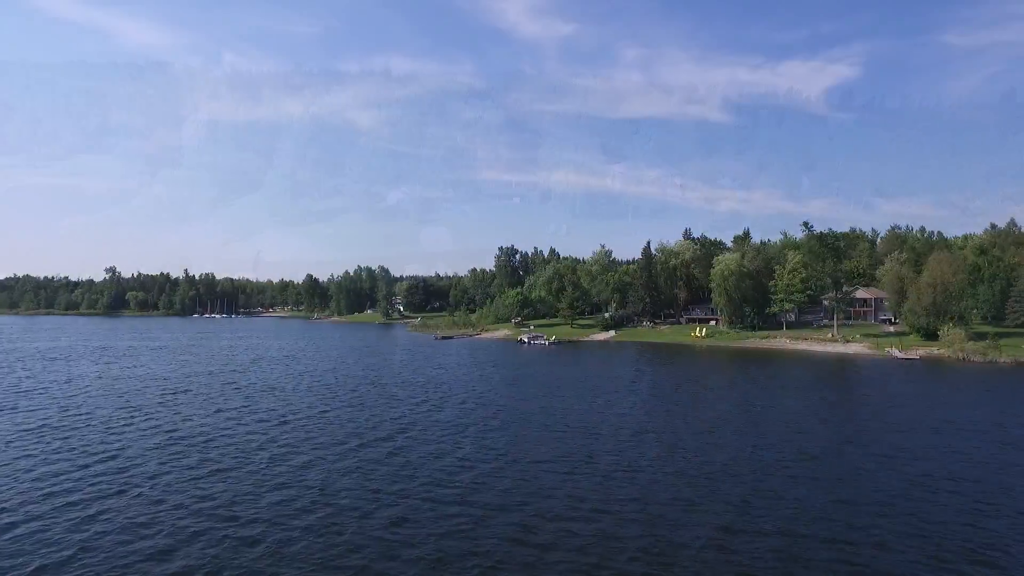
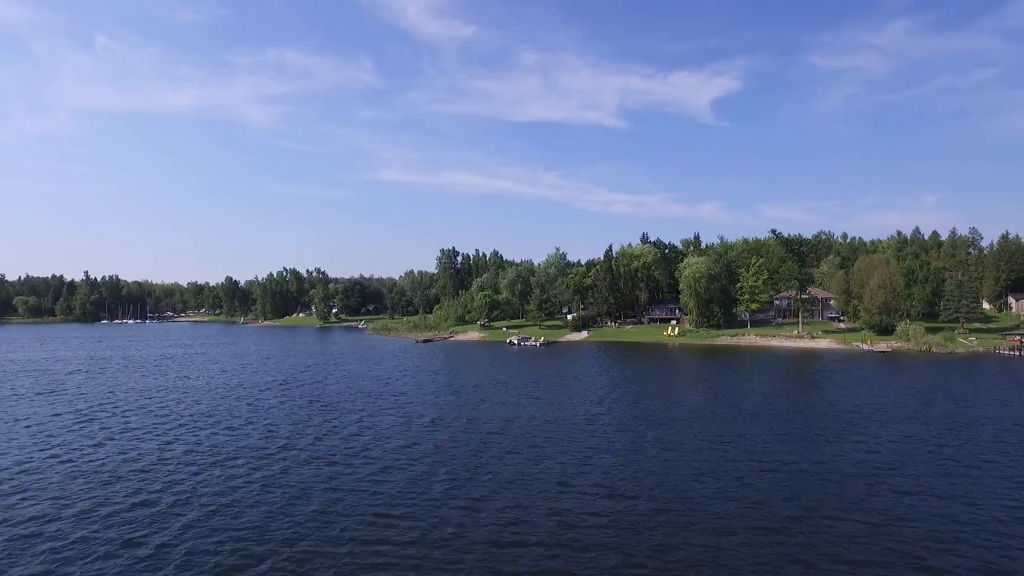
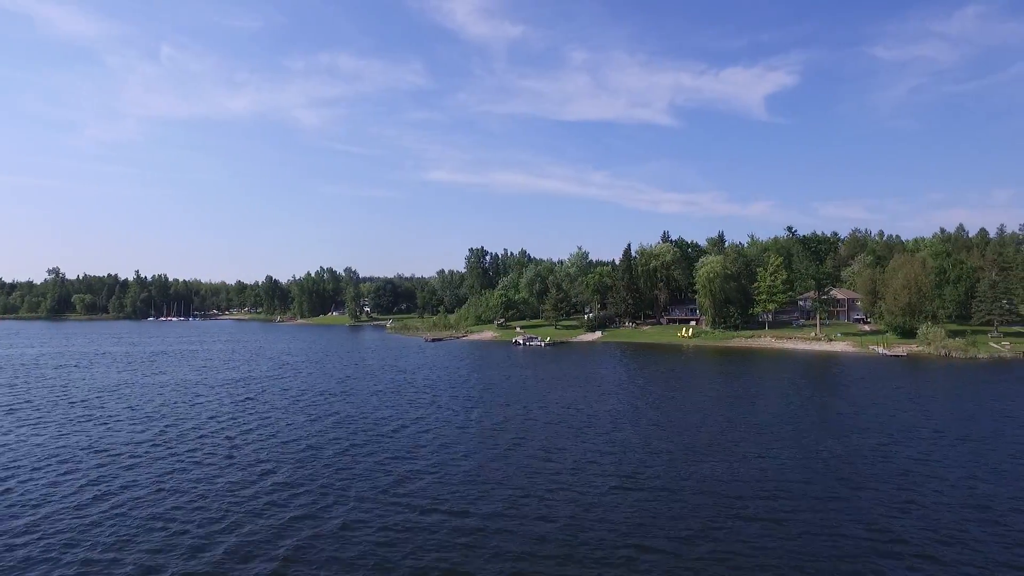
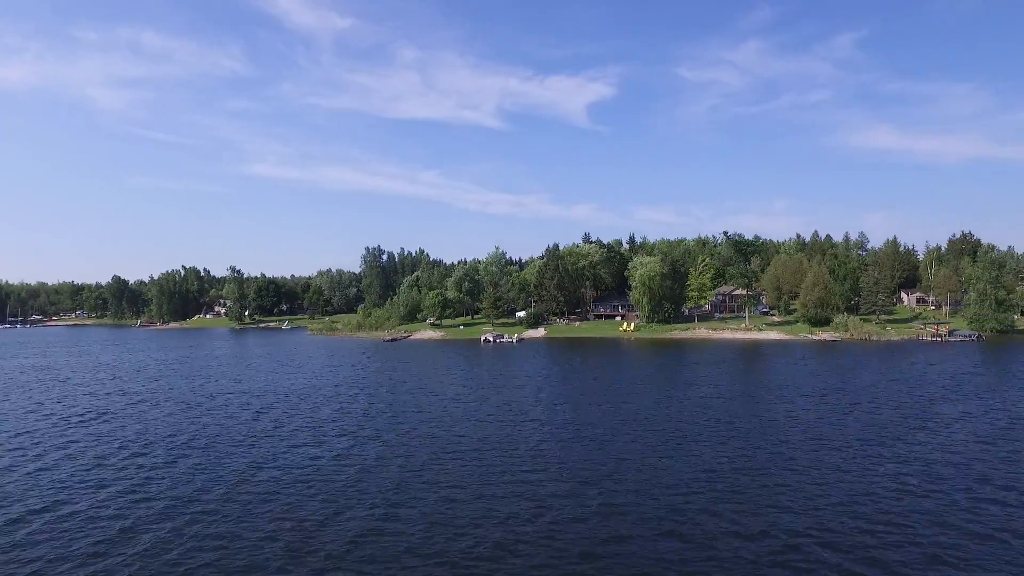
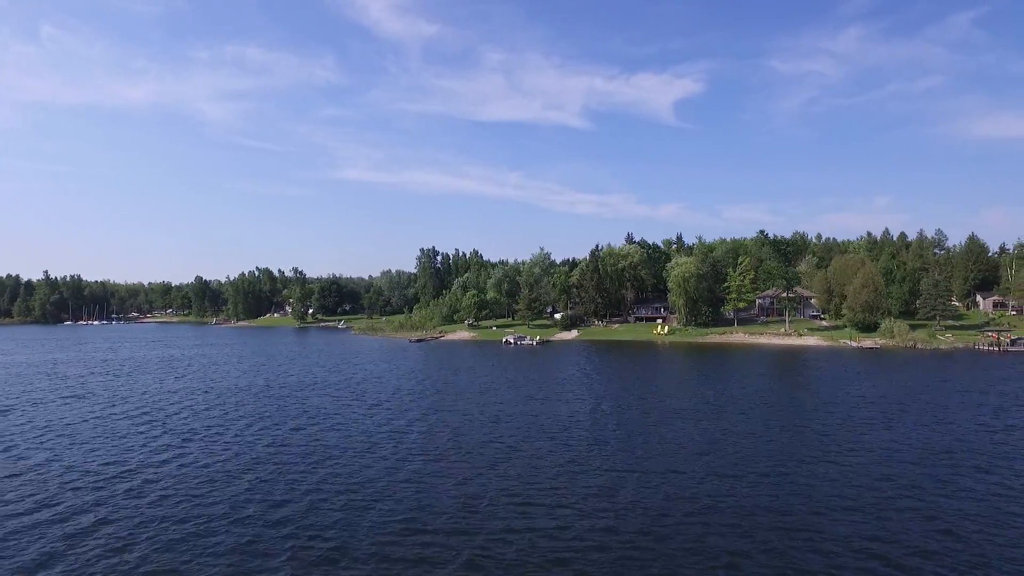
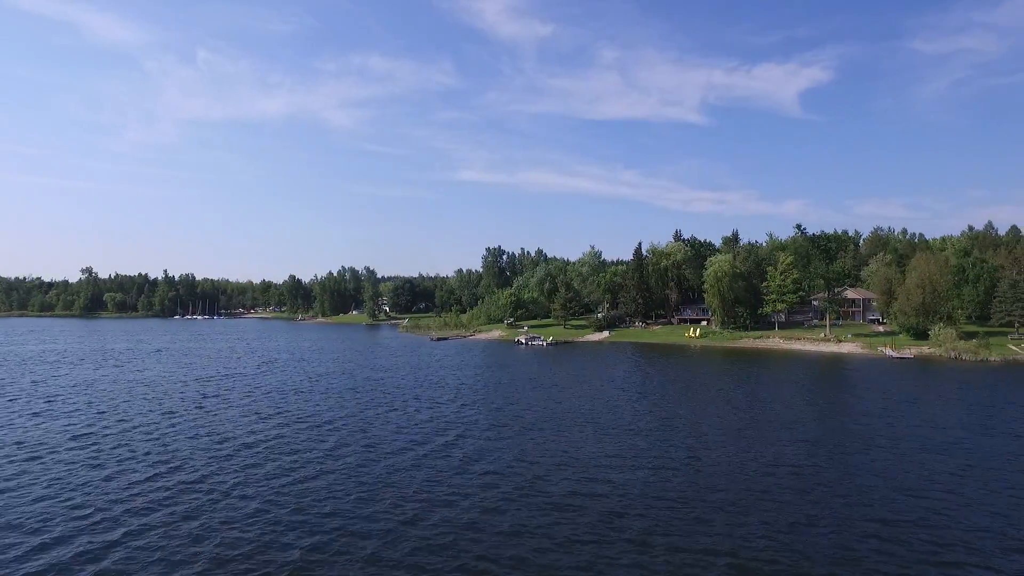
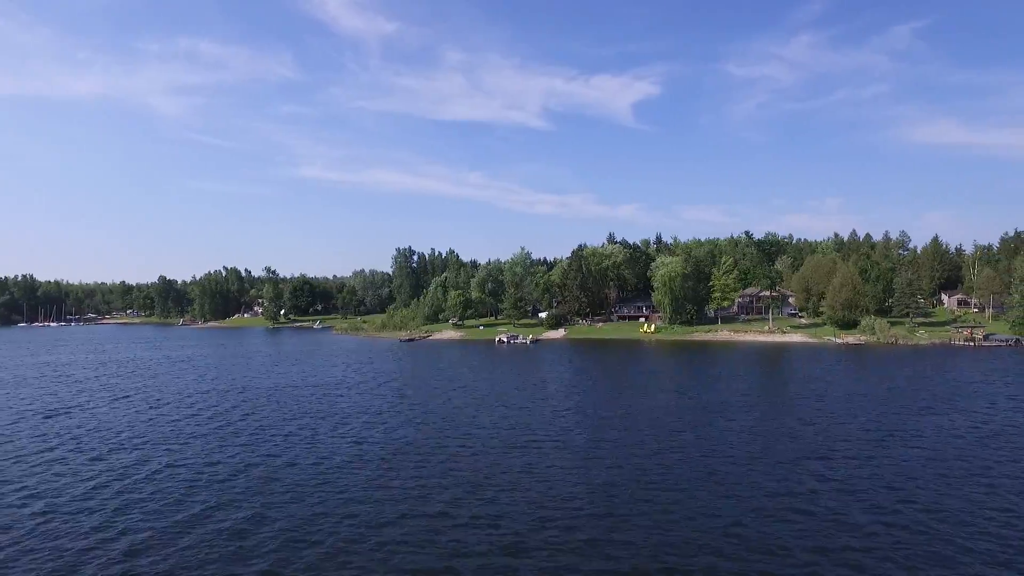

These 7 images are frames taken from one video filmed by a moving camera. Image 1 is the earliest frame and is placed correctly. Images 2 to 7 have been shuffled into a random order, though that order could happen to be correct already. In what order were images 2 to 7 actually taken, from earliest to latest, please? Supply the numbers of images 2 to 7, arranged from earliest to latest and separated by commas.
6, 3, 2, 5, 7, 4
